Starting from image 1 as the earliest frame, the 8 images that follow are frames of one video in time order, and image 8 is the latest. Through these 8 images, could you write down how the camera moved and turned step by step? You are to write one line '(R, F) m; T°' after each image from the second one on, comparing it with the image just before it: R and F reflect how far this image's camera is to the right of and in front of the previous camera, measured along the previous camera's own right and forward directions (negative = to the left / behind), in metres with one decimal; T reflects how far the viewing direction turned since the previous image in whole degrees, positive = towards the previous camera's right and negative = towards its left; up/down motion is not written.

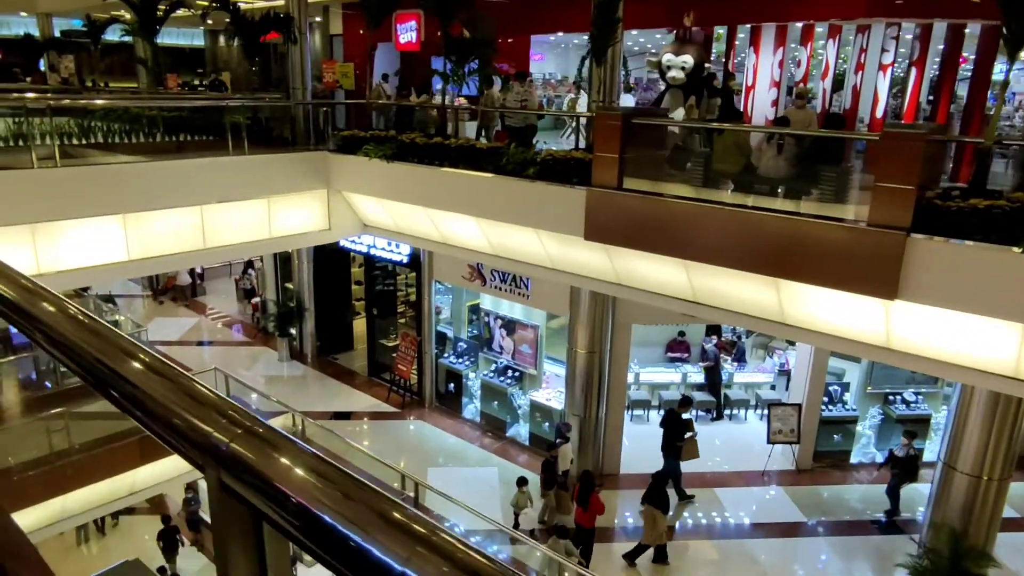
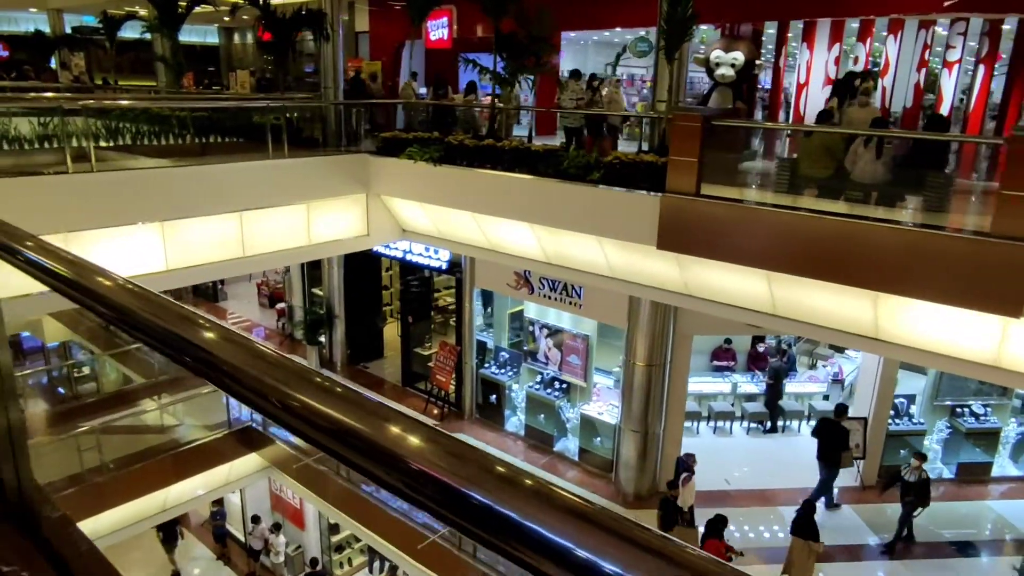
(-0.6, +0.4) m; 0°
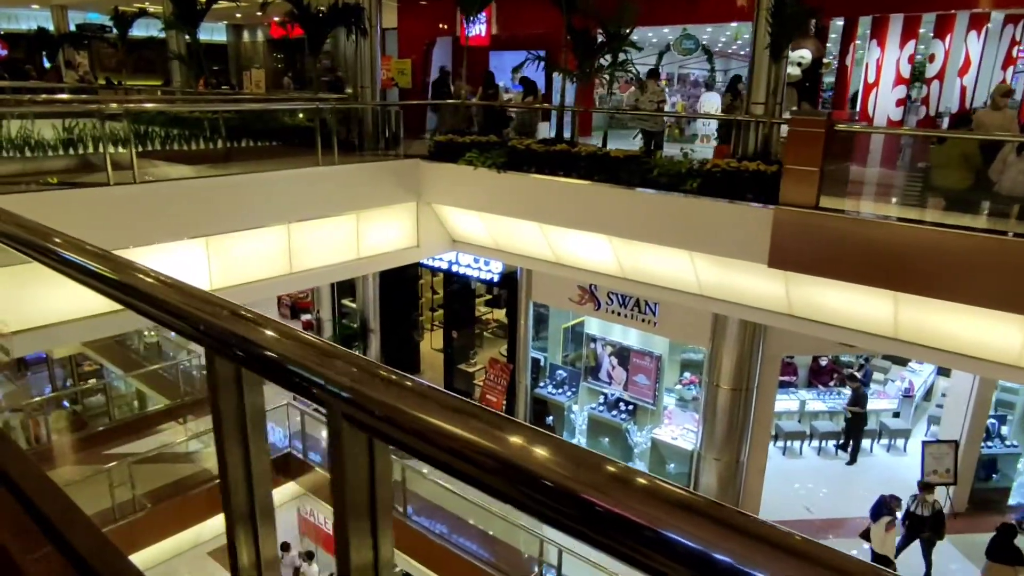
(-0.8, +0.6) m; +1°
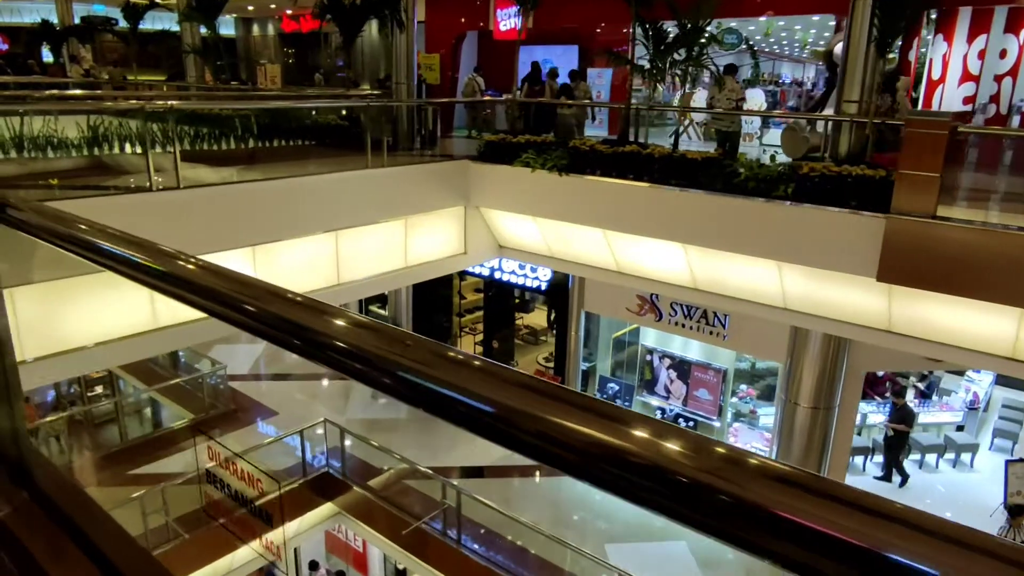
(-0.6, +0.5) m; +1°
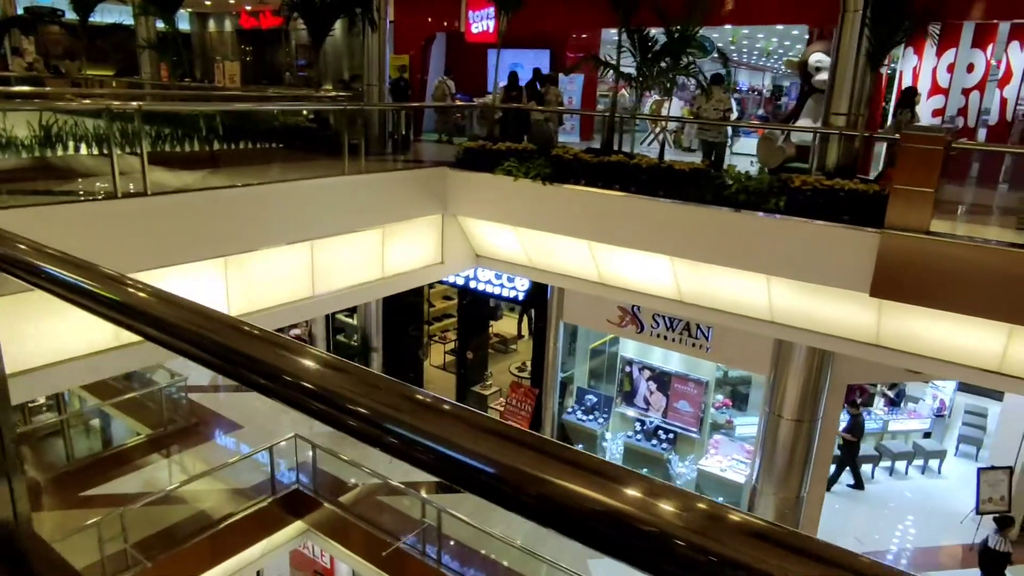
(-0.2, +0.2) m; +4°
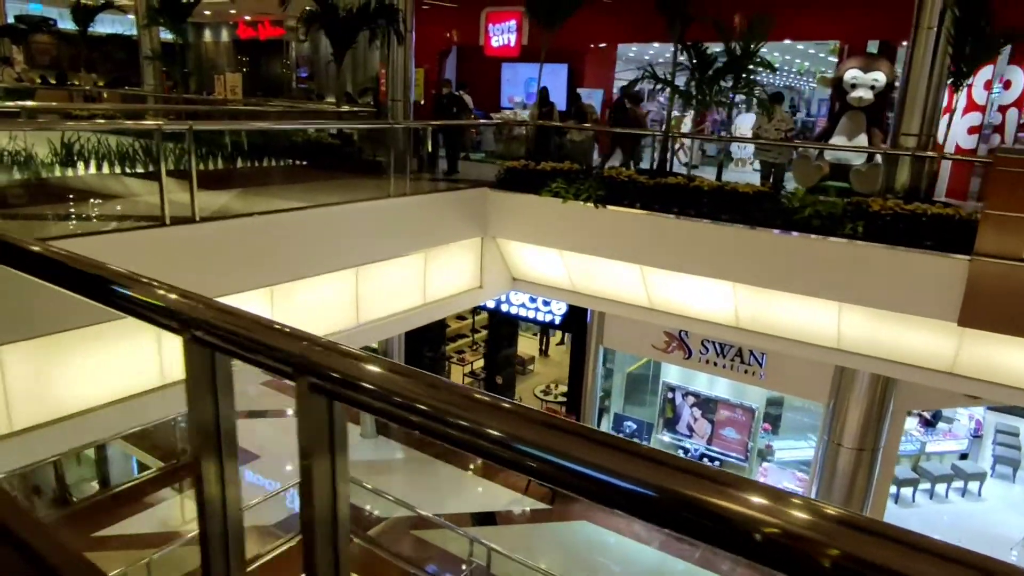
(-0.6, +0.3) m; +2°
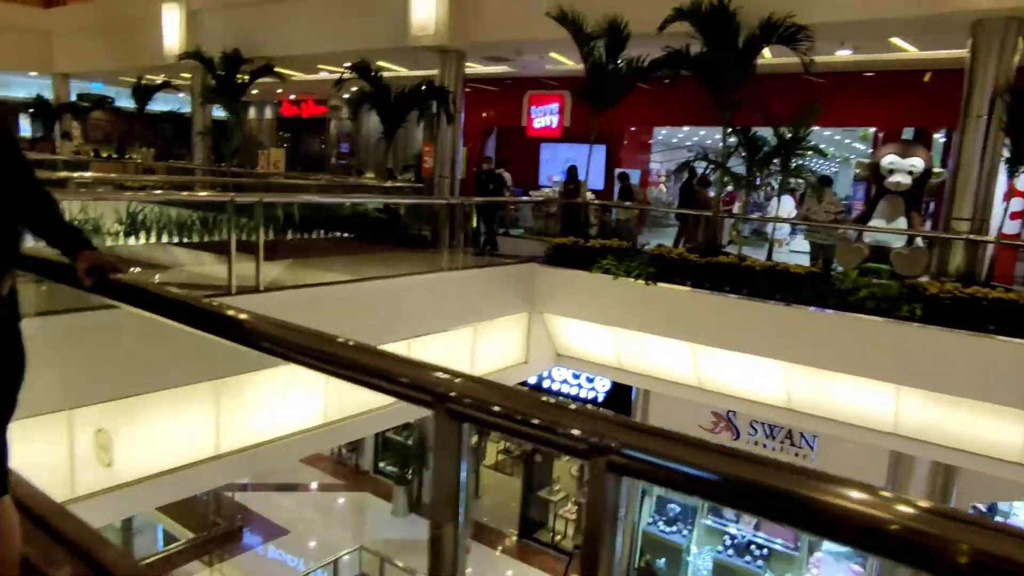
(-0.3, 0.0) m; -1°
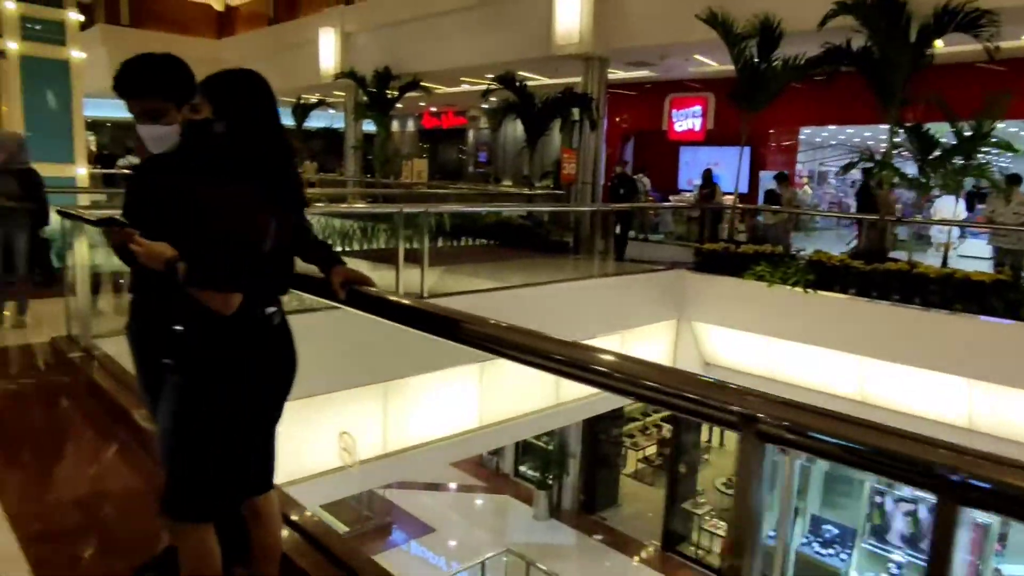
(-0.2, 0.0) m; -10°
